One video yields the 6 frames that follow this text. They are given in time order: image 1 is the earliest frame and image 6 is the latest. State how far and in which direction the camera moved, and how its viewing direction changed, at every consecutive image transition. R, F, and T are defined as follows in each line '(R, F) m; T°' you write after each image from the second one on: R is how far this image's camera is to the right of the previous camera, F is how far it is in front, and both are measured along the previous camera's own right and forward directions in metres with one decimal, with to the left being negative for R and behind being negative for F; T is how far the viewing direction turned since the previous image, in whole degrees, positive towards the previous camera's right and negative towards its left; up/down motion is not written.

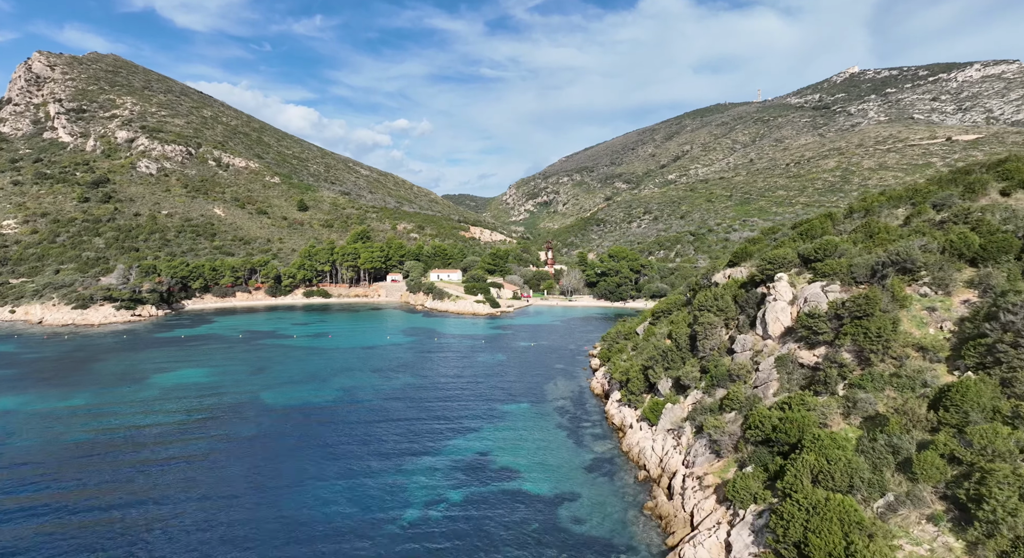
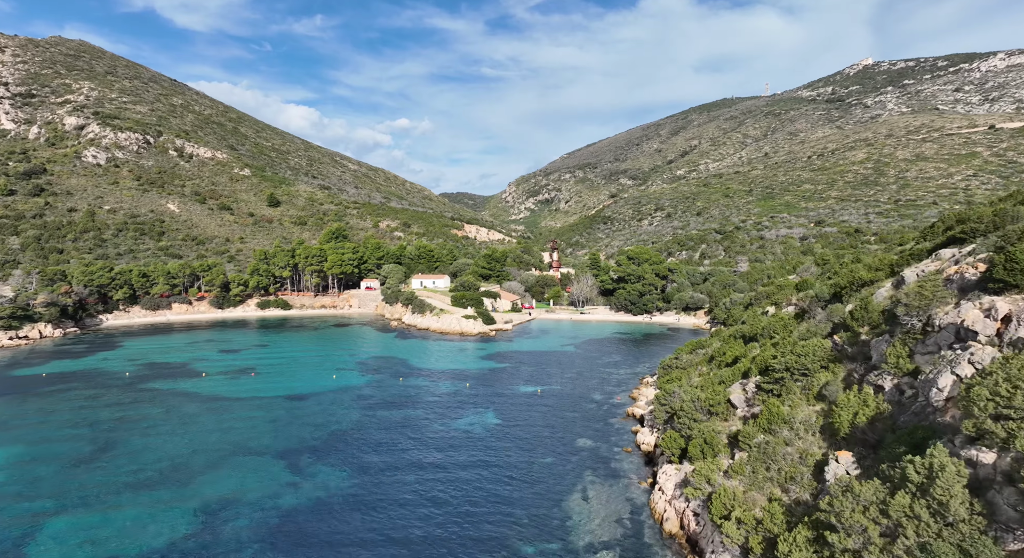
(+0.3, +19.8) m; 0°
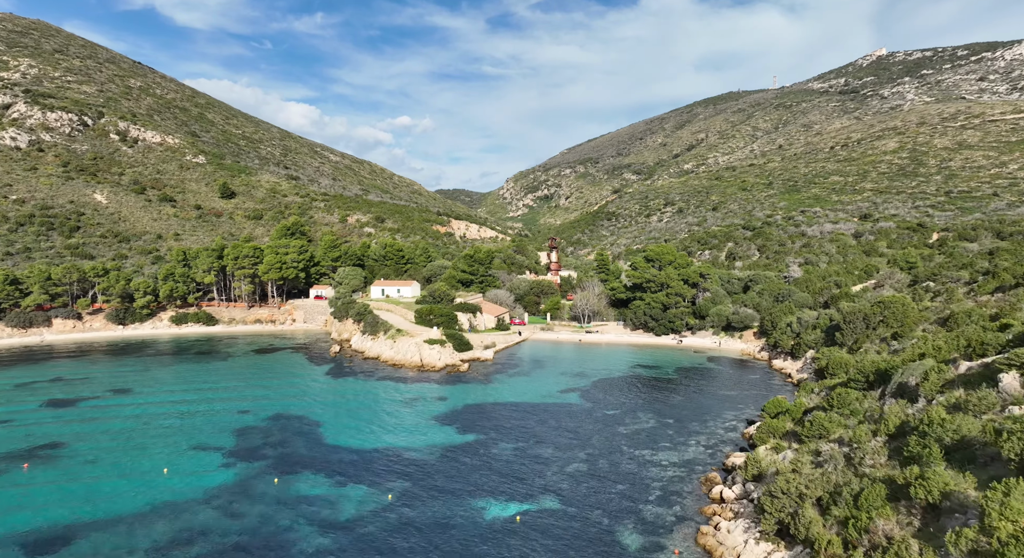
(+1.7, +20.4) m; 0°
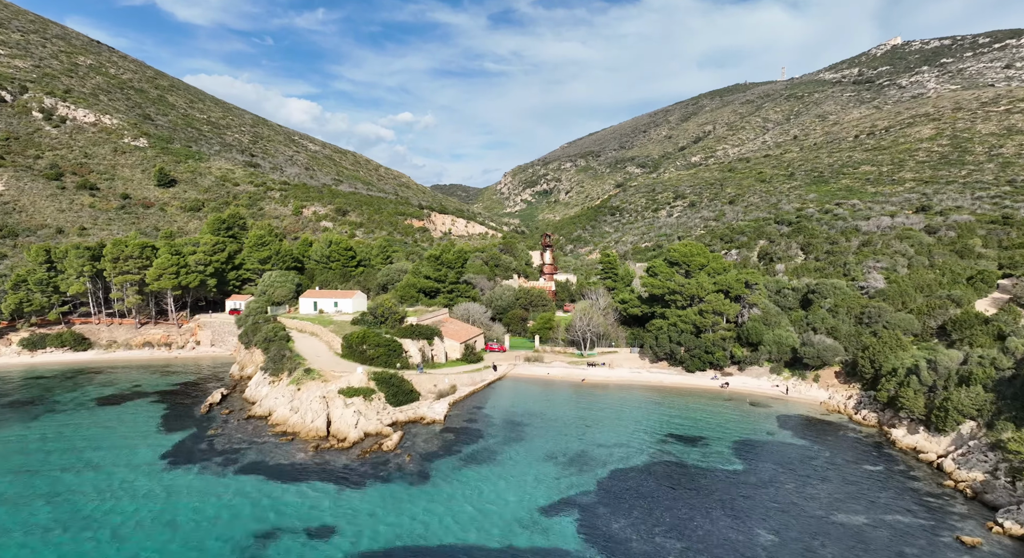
(+2.3, +19.3) m; 0°
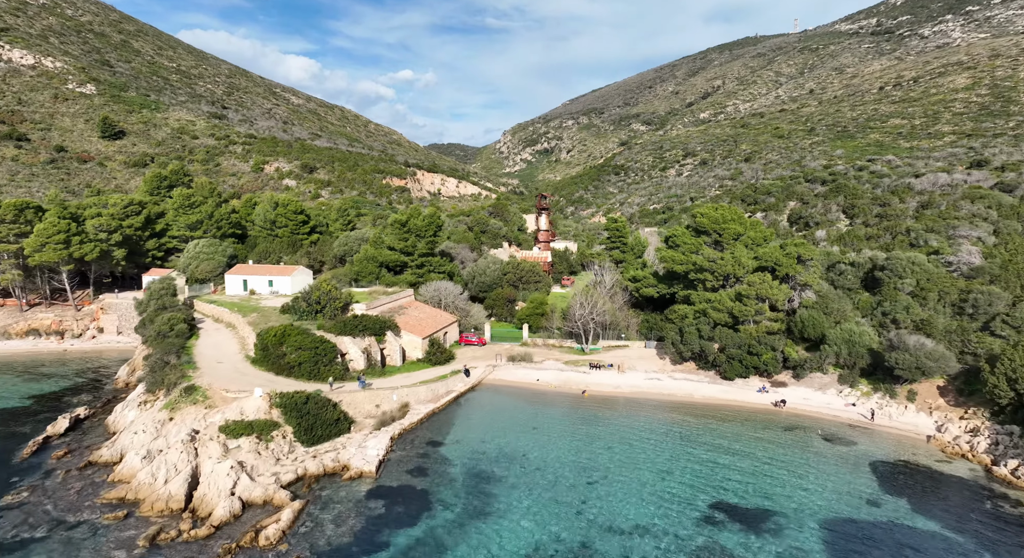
(+1.4, +12.1) m; 0°
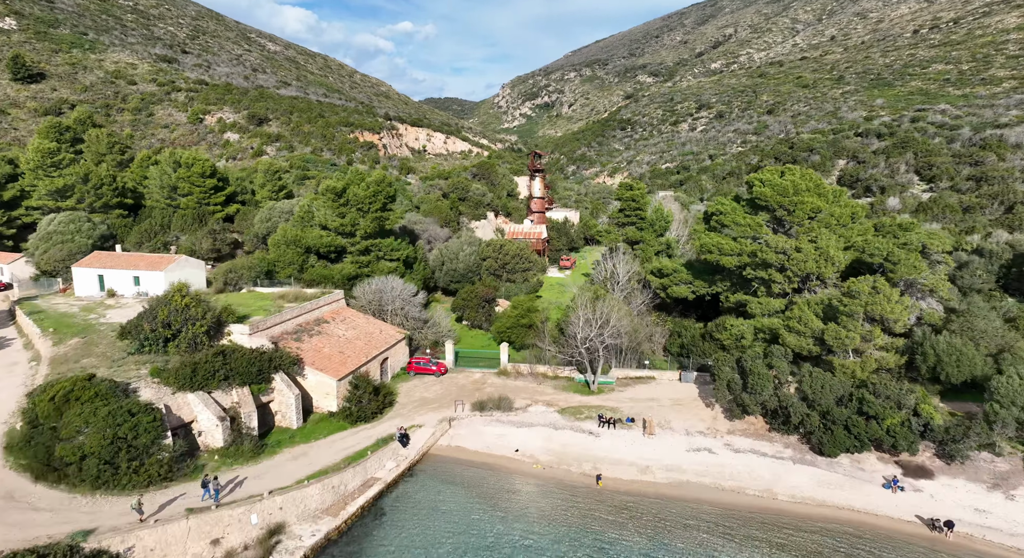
(+1.4, +13.9) m; 0°
